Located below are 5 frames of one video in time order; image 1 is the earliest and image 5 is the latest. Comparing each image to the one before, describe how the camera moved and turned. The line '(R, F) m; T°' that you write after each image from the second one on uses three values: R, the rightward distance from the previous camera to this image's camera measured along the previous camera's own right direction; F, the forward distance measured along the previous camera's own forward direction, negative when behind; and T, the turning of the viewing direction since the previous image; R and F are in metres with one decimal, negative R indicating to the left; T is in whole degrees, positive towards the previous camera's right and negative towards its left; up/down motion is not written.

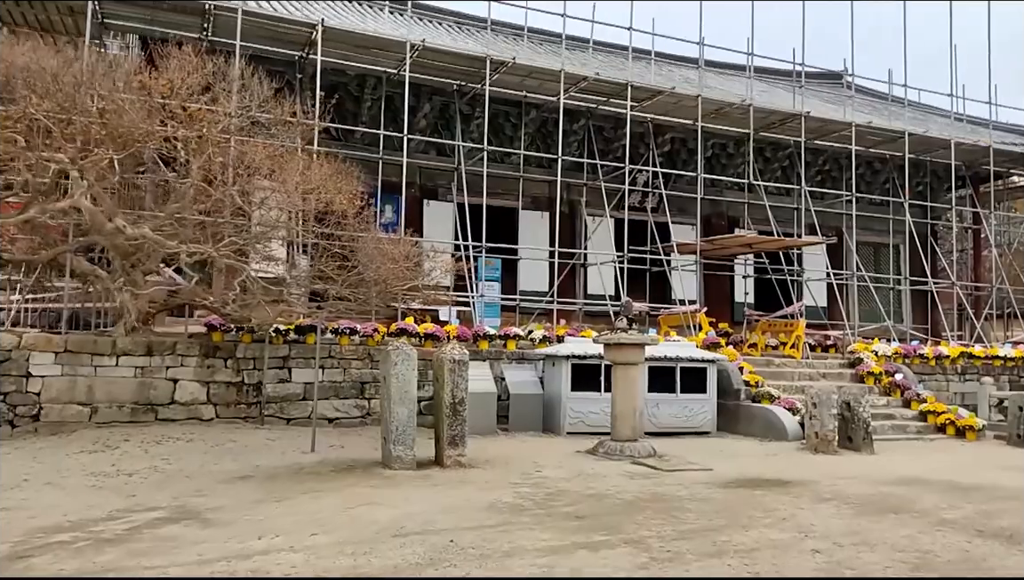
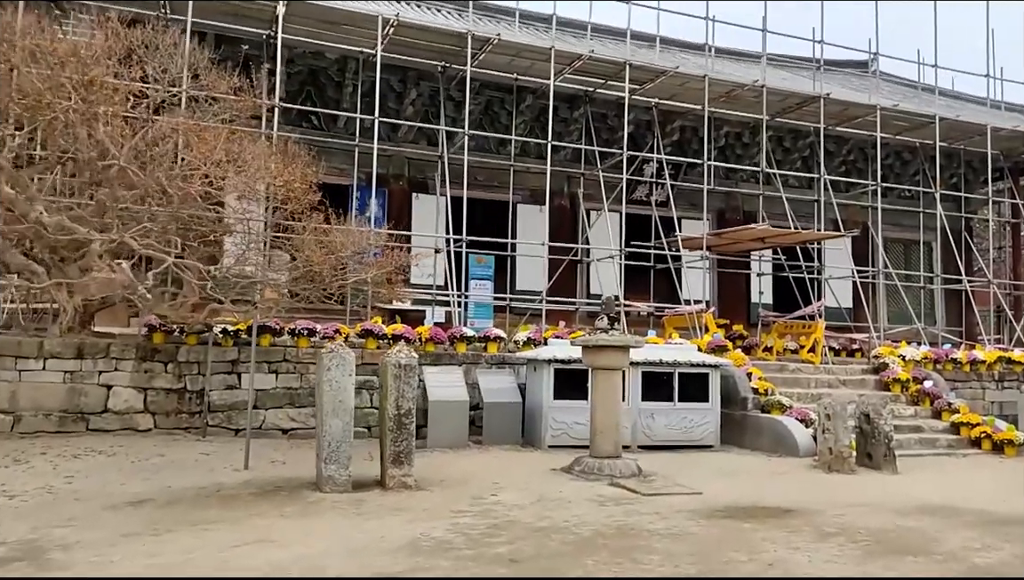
(+0.6, +1.1) m; -2°
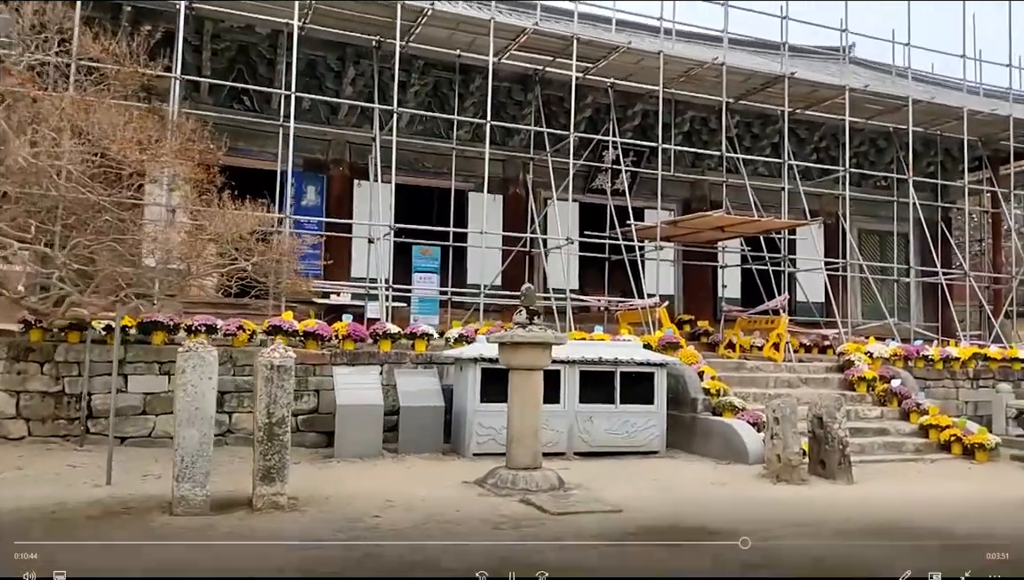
(+0.7, +0.8) m; +1°
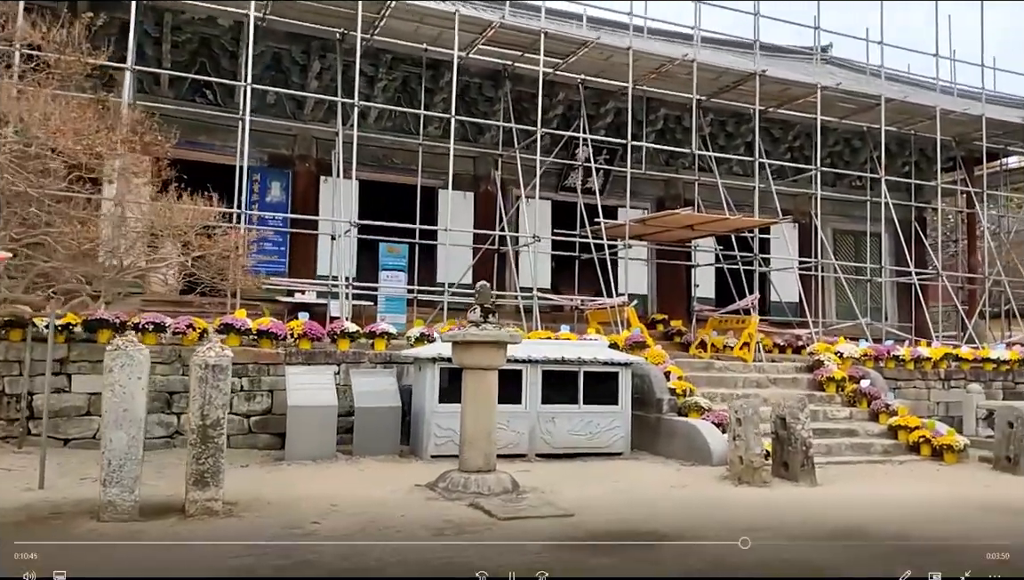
(+0.3, +0.2) m; +1°
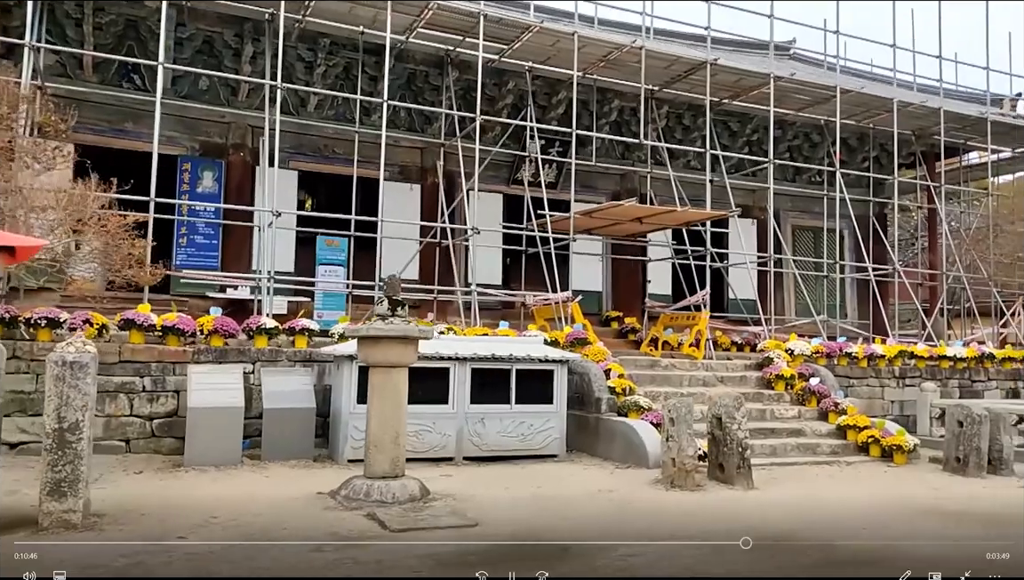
(+0.5, +0.5) m; +2°
